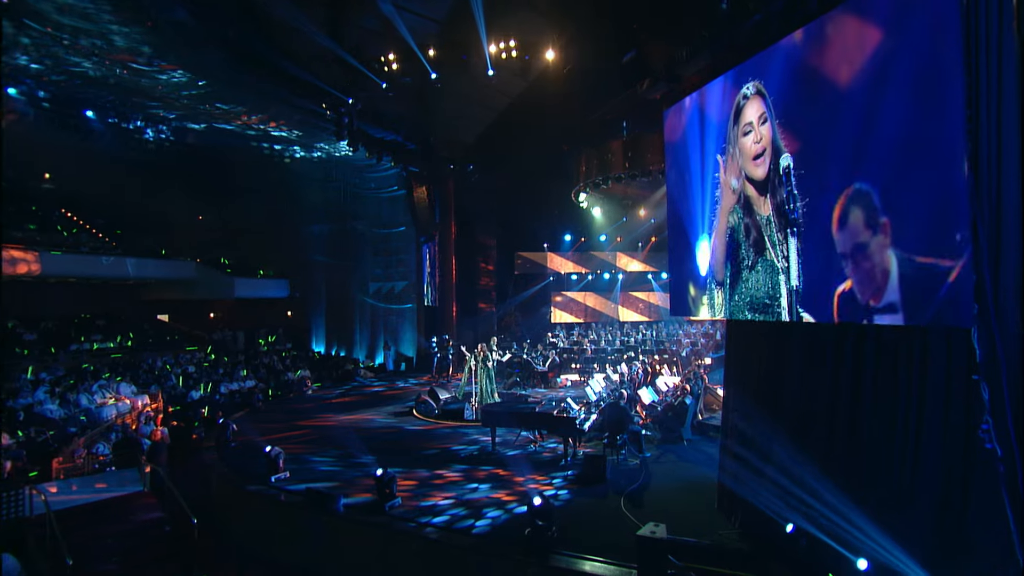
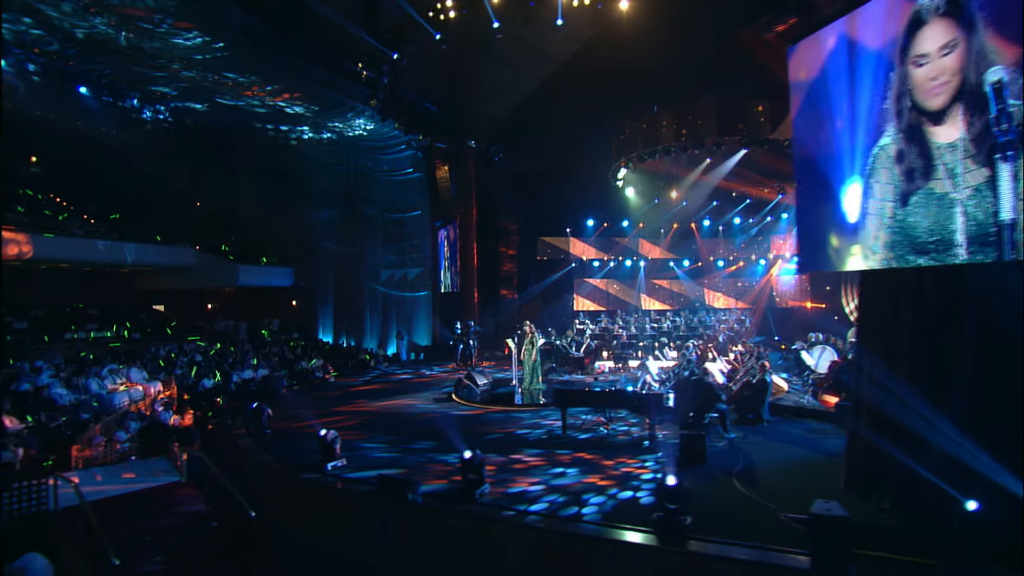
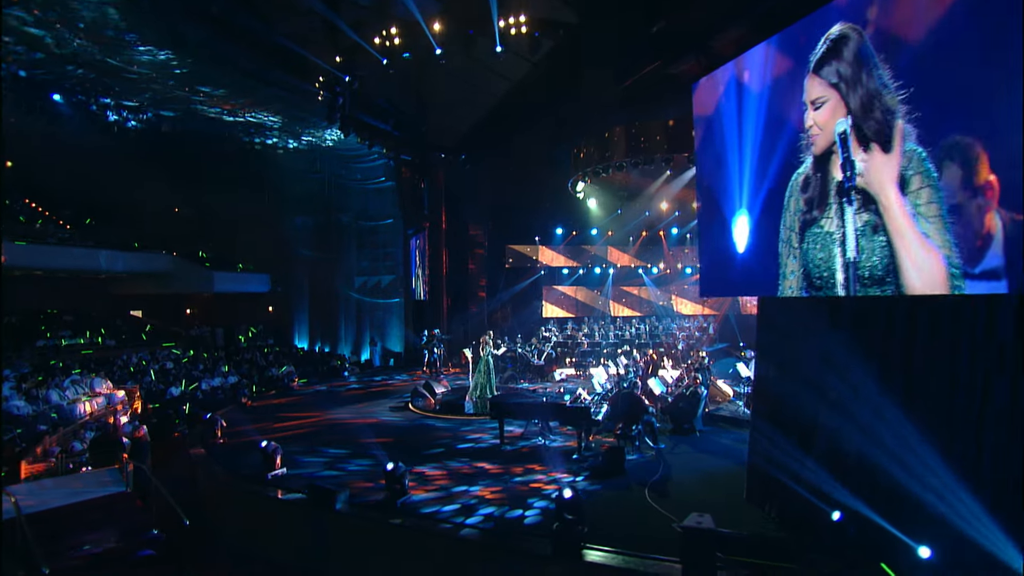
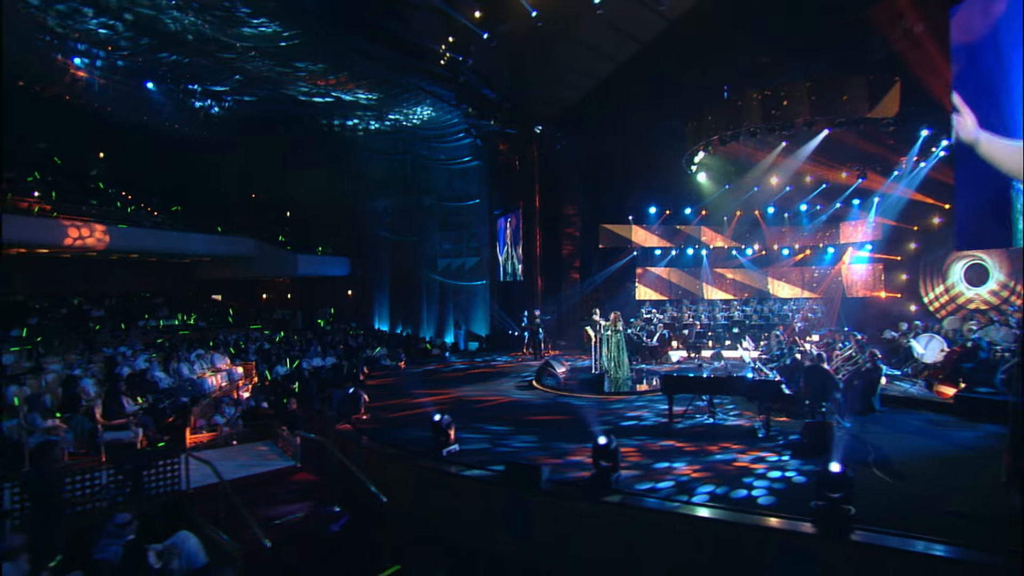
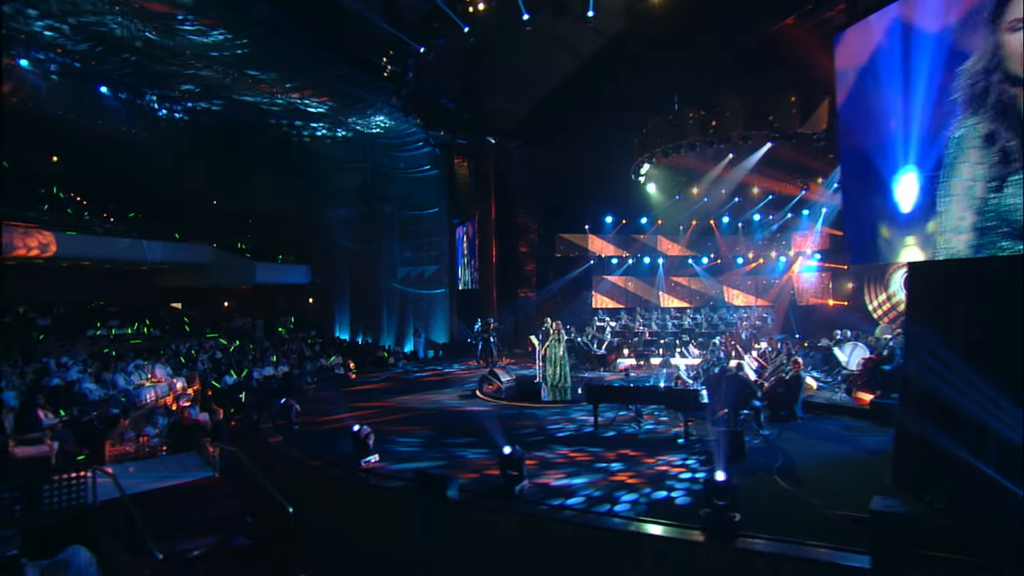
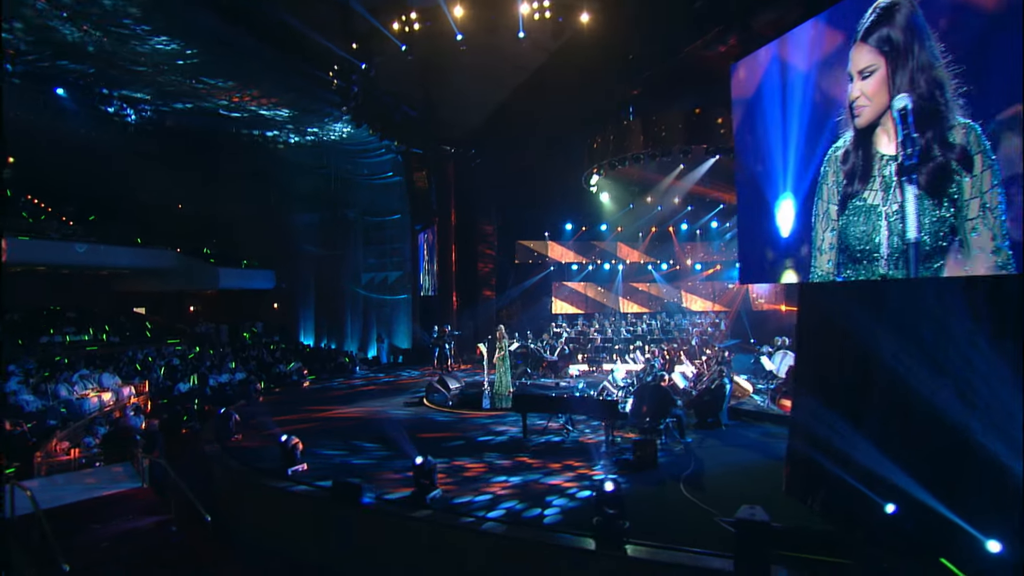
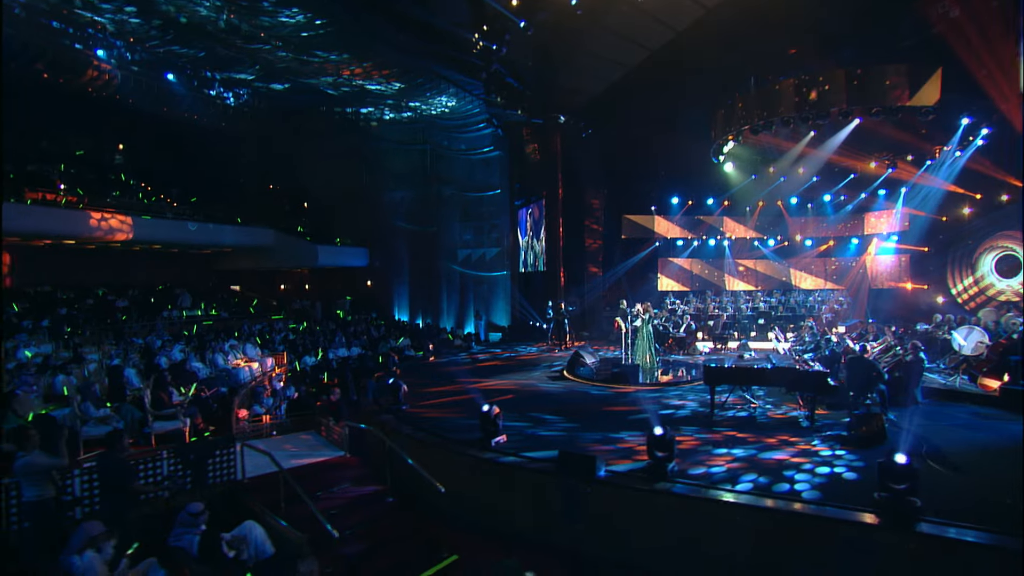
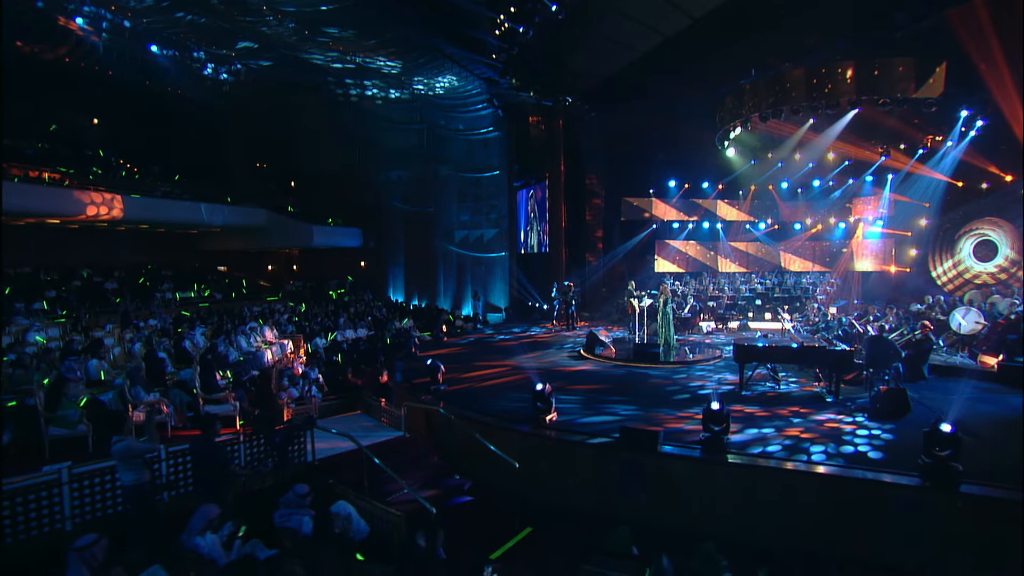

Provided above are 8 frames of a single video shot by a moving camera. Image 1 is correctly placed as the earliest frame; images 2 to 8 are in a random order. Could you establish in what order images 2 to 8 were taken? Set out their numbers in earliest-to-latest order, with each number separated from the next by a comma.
3, 6, 2, 5, 4, 7, 8
